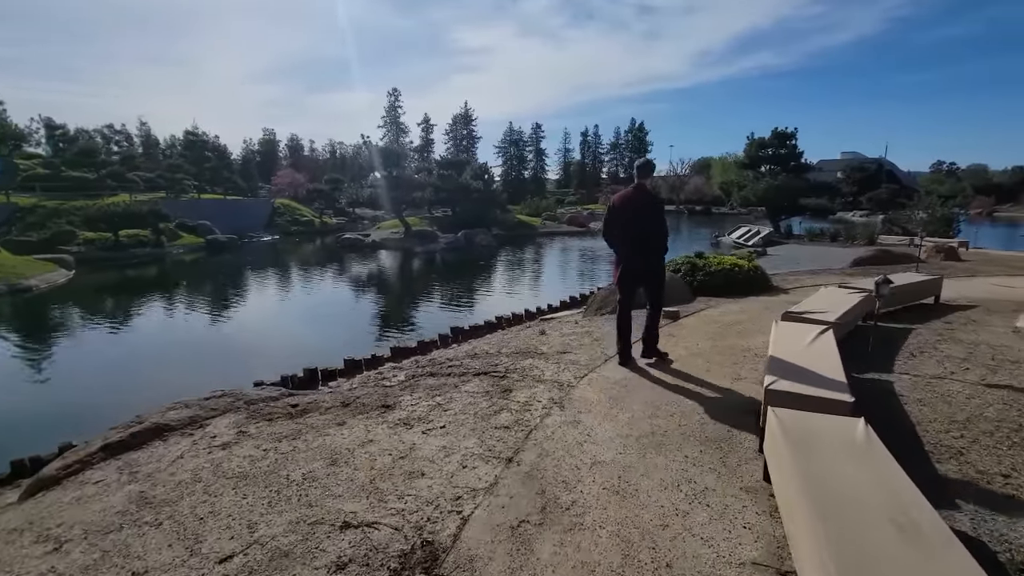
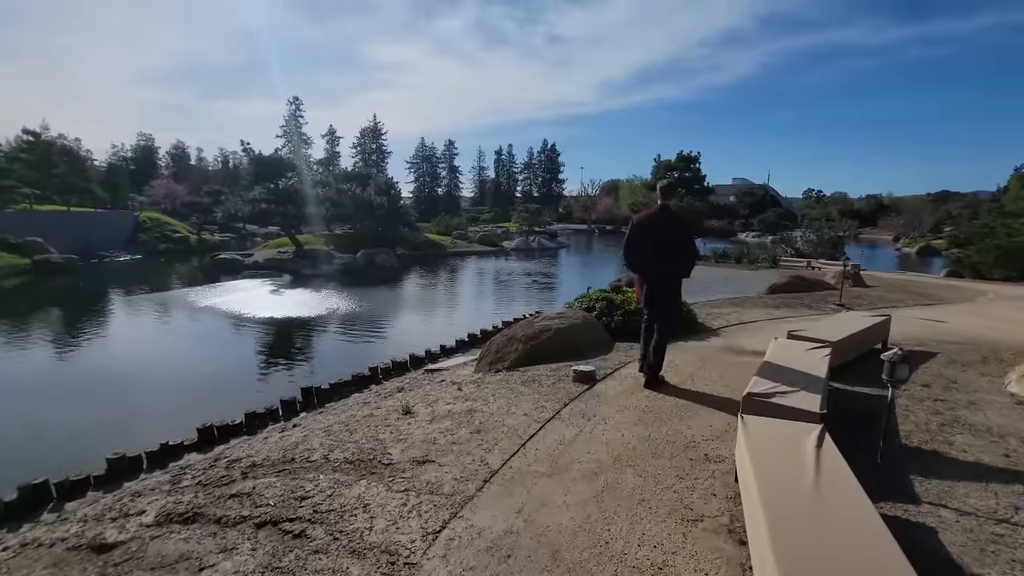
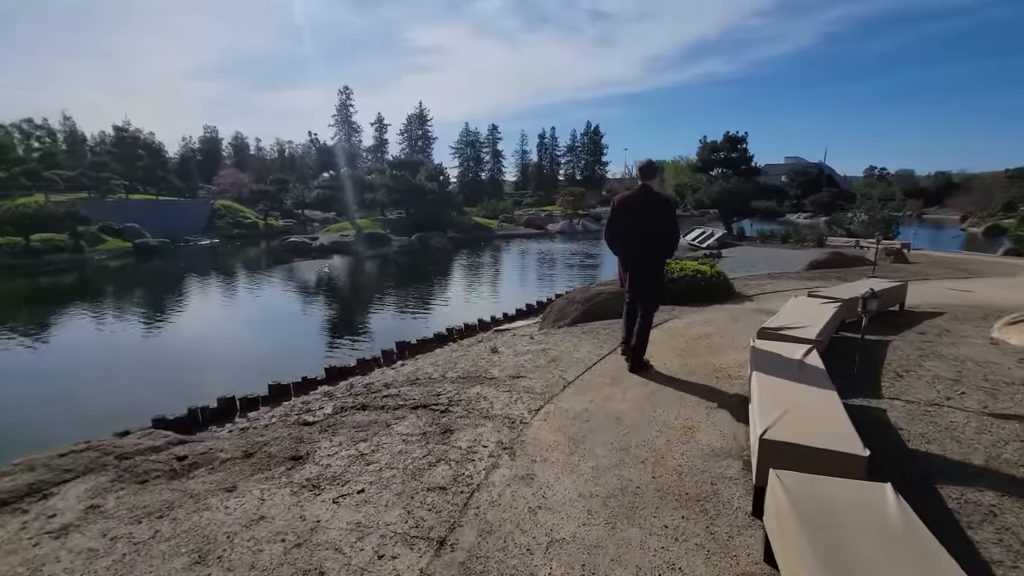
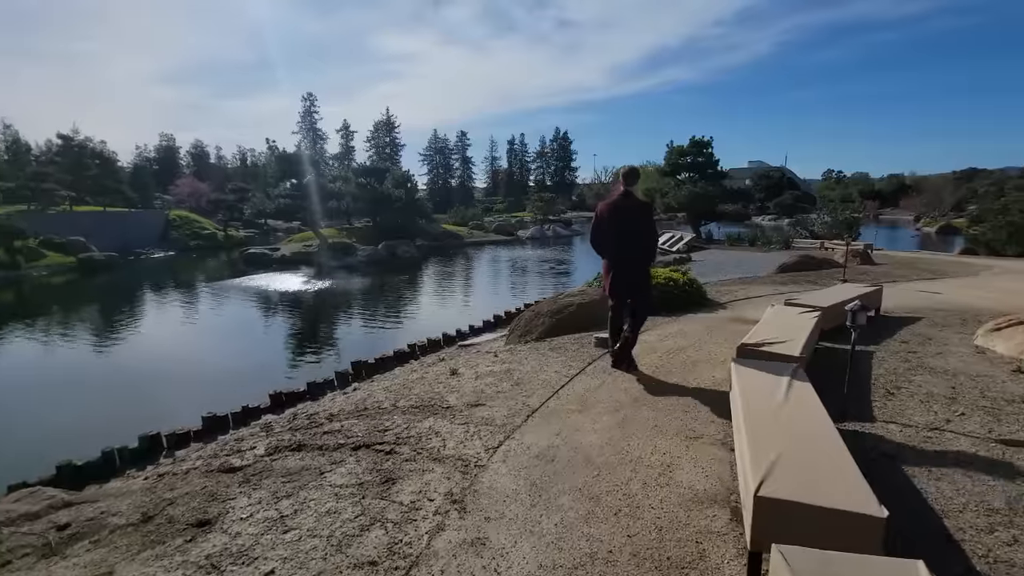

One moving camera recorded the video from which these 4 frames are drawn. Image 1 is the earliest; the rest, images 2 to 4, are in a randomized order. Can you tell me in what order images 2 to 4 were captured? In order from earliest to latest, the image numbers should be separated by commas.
3, 4, 2
